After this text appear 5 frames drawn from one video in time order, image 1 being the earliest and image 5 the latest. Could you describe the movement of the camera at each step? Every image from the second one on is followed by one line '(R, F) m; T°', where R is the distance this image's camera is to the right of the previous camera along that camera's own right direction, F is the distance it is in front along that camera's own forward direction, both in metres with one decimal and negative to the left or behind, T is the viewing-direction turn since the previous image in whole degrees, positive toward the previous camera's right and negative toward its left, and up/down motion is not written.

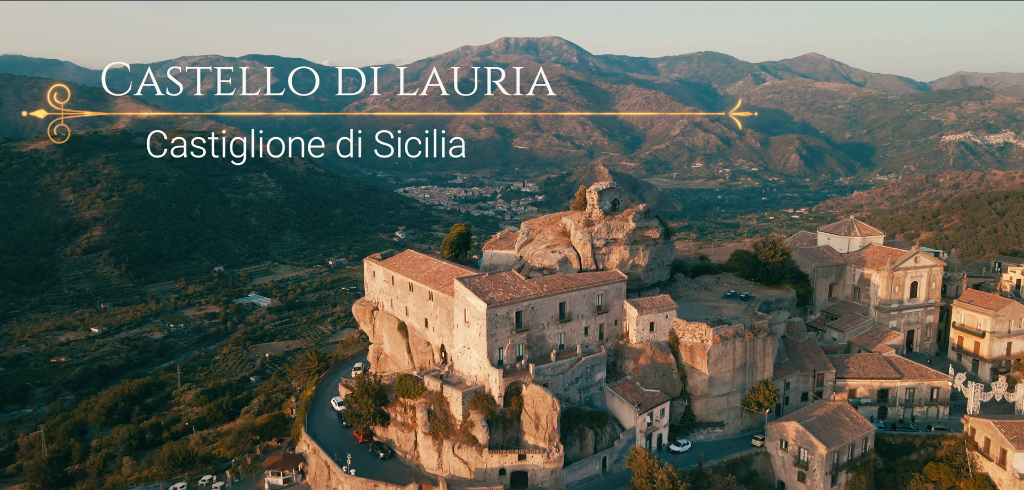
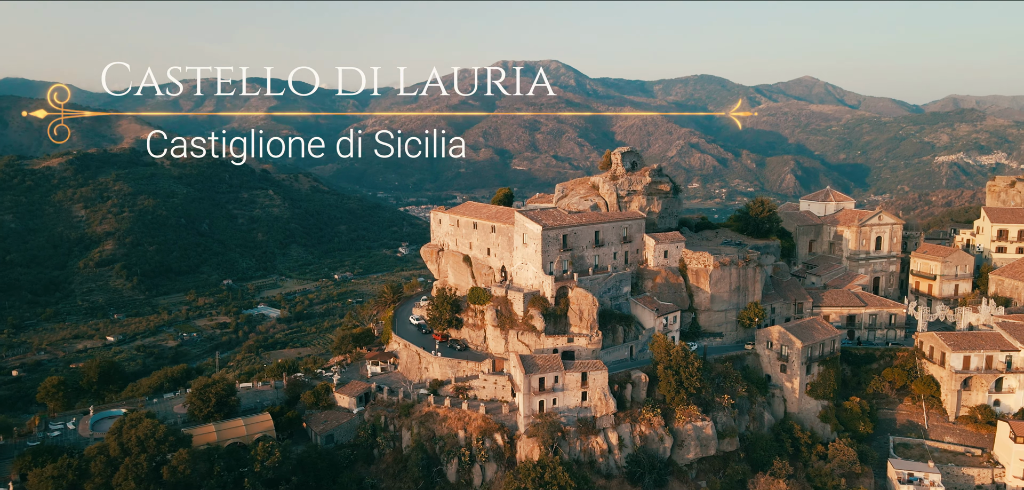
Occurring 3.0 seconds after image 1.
(-2.9, -8.8) m; 0°
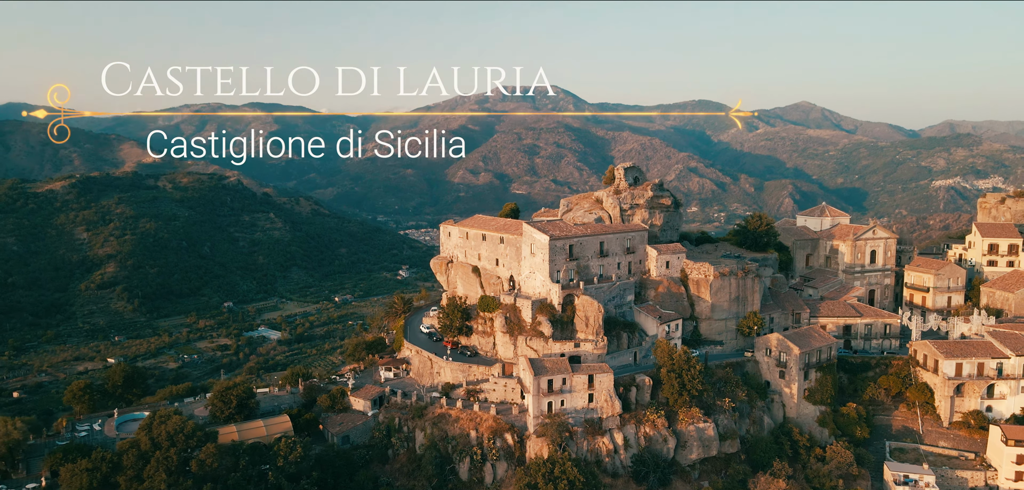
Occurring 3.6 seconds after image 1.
(-0.5, -1.7) m; 0°
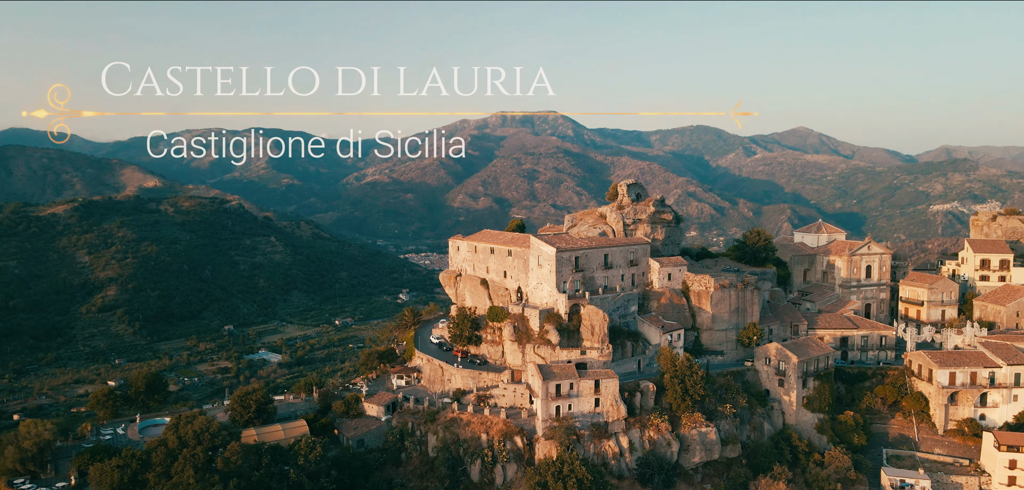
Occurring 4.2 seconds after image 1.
(-0.5, -1.6) m; 0°
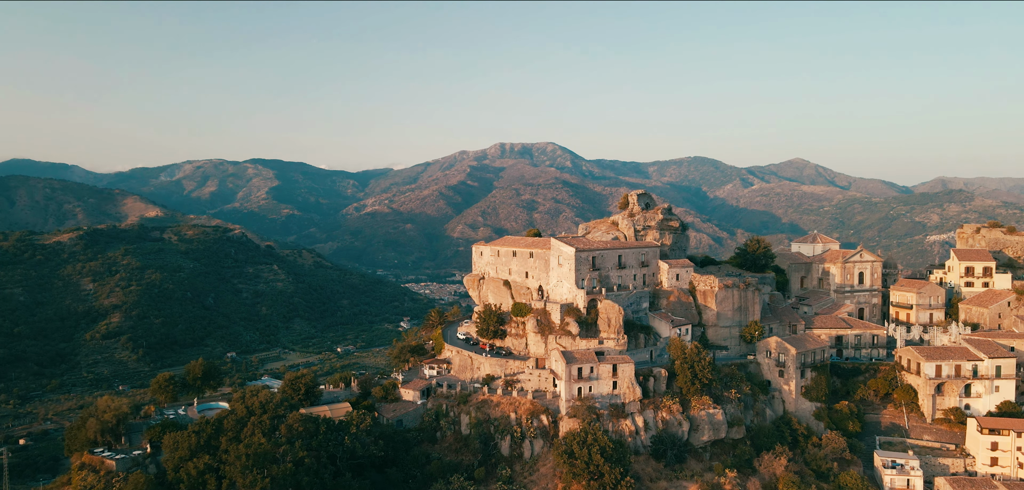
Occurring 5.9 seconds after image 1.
(-1.6, -4.1) m; 0°
